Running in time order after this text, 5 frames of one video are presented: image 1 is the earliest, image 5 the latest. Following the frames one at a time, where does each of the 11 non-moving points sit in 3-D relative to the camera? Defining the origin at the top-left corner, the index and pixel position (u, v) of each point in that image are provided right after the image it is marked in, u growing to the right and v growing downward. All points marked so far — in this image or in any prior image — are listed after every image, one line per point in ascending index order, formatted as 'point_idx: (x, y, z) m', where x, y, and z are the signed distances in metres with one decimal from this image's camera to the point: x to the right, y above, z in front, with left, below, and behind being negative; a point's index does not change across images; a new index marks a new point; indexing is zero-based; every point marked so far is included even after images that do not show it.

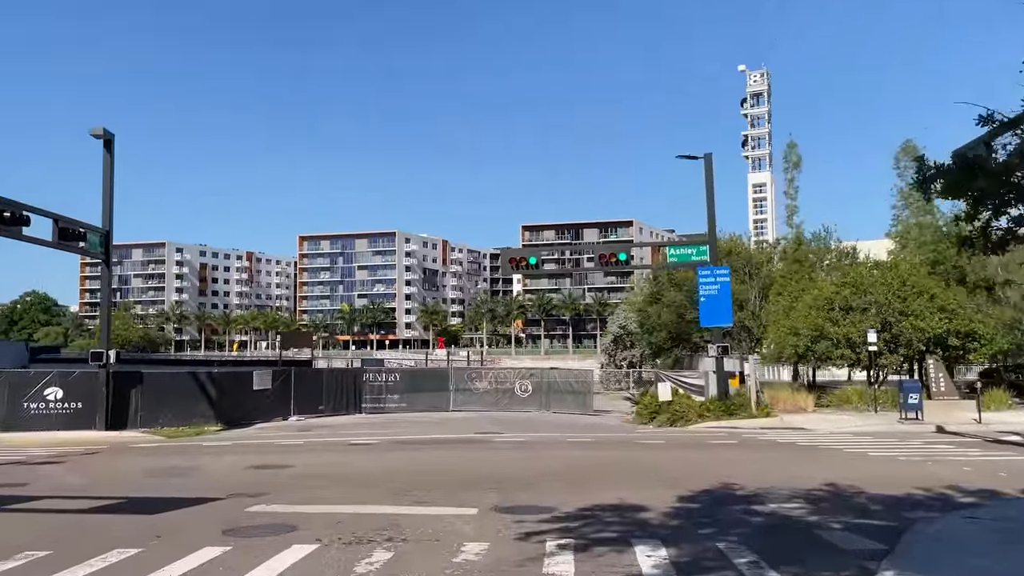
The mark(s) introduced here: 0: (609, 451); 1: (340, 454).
0: (+2.0, -3.3, +16.9) m
1: (-3.6, -3.4, +17.0) m
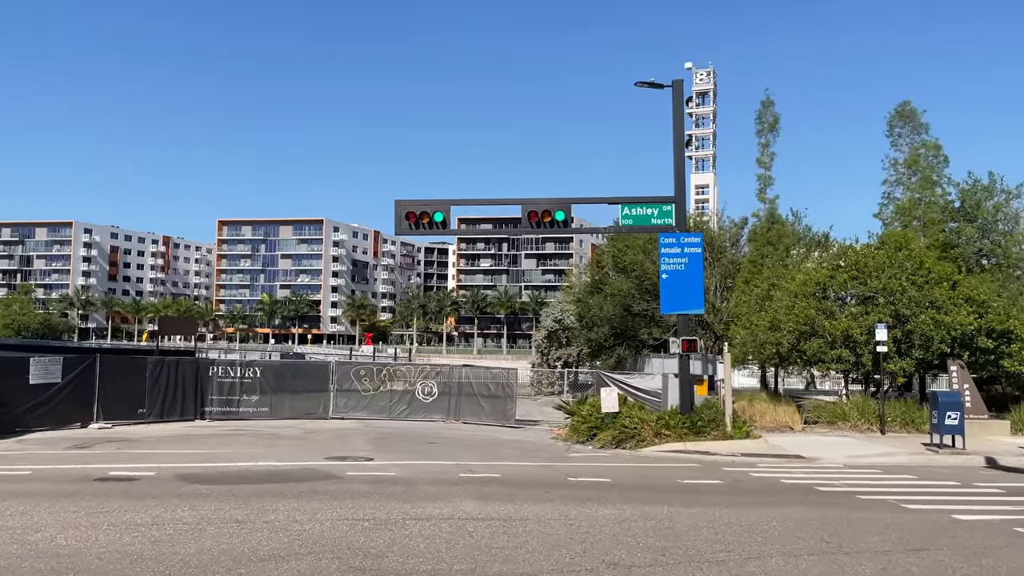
0: (+0.1, -2.5, +9.9) m
1: (-5.4, -2.5, +9.5) m
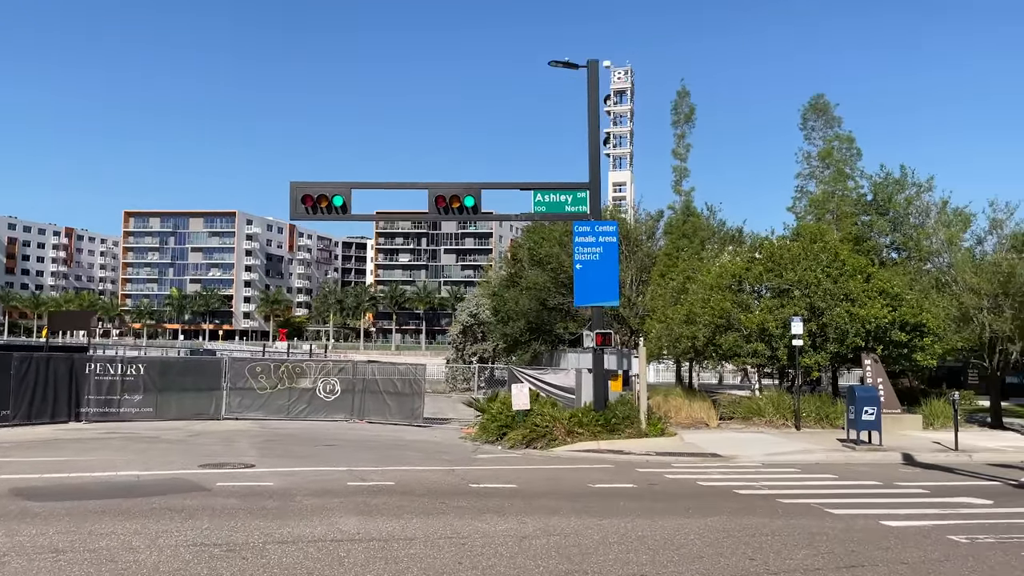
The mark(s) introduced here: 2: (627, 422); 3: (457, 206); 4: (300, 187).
0: (-1.1, -2.4, +8.7) m
1: (-6.5, -2.3, +7.8) m
2: (+2.5, -2.9, +18.1) m
3: (-1.2, +1.8, +18.6) m
4: (-4.8, +2.3, +18.8) m
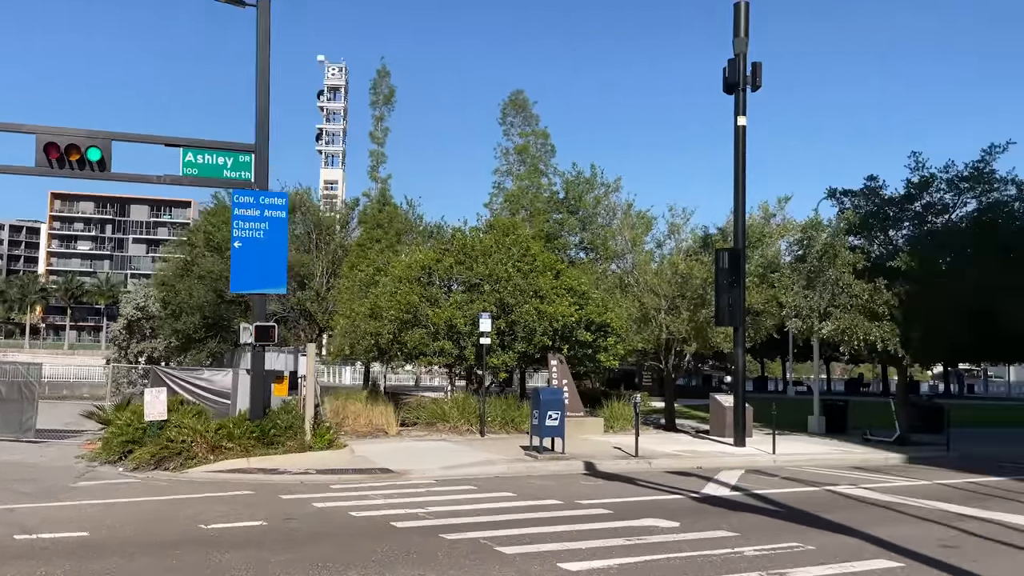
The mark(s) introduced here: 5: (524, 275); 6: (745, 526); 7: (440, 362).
0: (-4.2, -2.0, +5.2) m
1: (-9.0, -1.8, +2.6) m
2: (-4.1, -2.7, +15.3) m
3: (-7.6, +2.2, +14.6) m
4: (-11.0, +2.8, +13.5) m
5: (+0.3, +0.3, +19.8) m
6: (+2.2, -2.3, +8.0) m
7: (-1.7, -1.7, +19.3) m
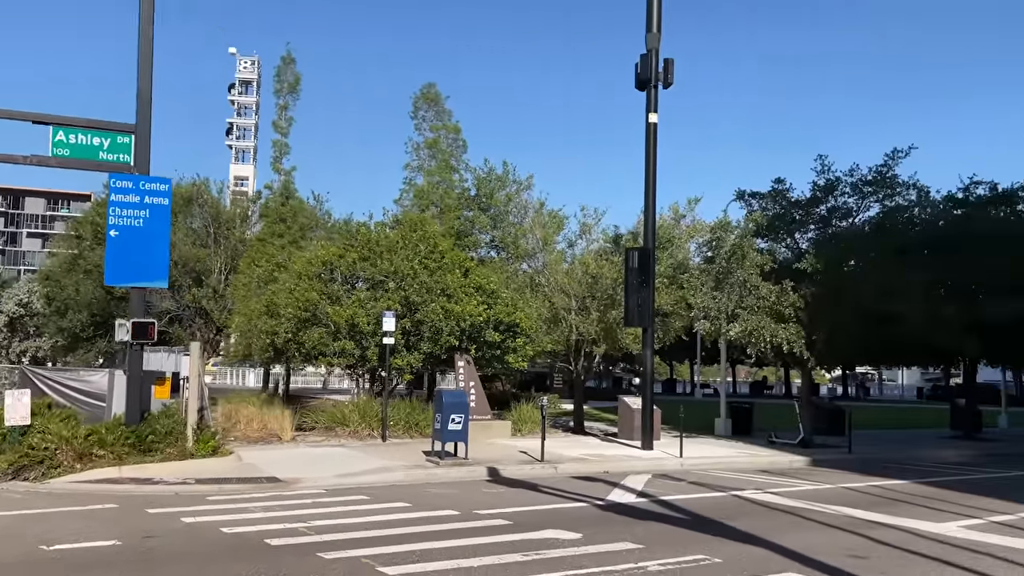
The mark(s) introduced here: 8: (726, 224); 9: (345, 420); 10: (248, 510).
0: (-4.9, -1.9, +4.1) m
1: (-9.4, -1.6, +1.0) m
2: (-5.8, -2.6, +14.2) m
3: (-9.2, +2.4, +13.1) m
4: (-12.4, +3.0, +11.7) m
5: (-1.9, +0.3, +19.1) m
6: (+1.3, -2.3, +7.5) m
7: (-3.8, -1.7, +18.4) m
8: (+4.8, +1.4, +18.7) m
9: (-3.6, -2.8, +17.9) m
10: (-3.1, -2.6, +9.8) m
